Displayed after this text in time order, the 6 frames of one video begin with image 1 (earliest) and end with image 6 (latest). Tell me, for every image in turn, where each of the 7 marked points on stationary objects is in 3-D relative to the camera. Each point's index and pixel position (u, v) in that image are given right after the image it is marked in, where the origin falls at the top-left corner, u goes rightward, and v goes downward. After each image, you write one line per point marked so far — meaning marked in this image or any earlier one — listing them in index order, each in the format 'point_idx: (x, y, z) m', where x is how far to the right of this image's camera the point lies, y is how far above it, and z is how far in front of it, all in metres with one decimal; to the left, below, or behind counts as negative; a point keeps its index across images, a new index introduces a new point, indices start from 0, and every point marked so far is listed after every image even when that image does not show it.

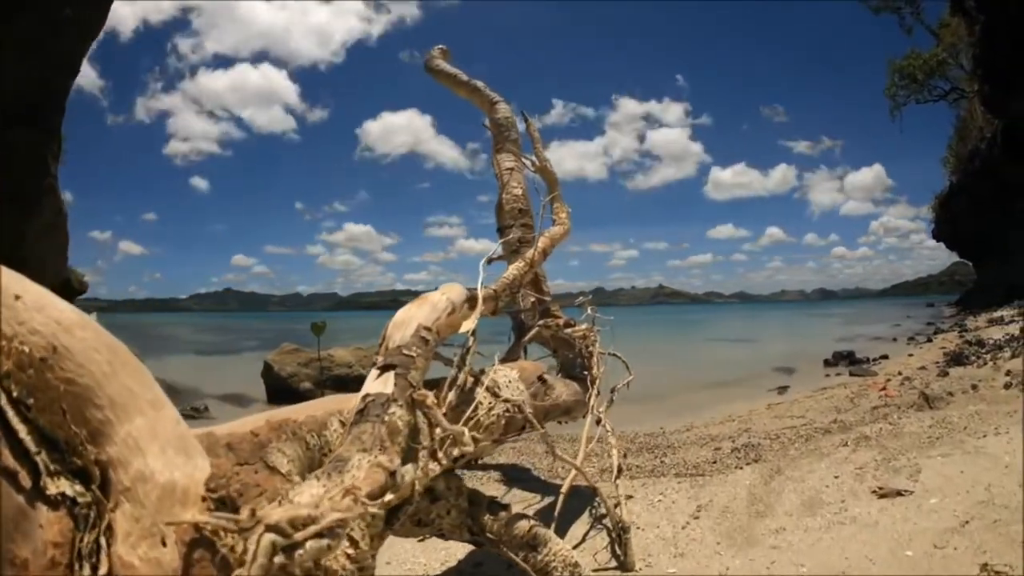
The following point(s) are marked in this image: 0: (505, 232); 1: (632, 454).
0: (-0.1, +0.6, +7.0) m
1: (+1.4, -1.9, +8.1) m
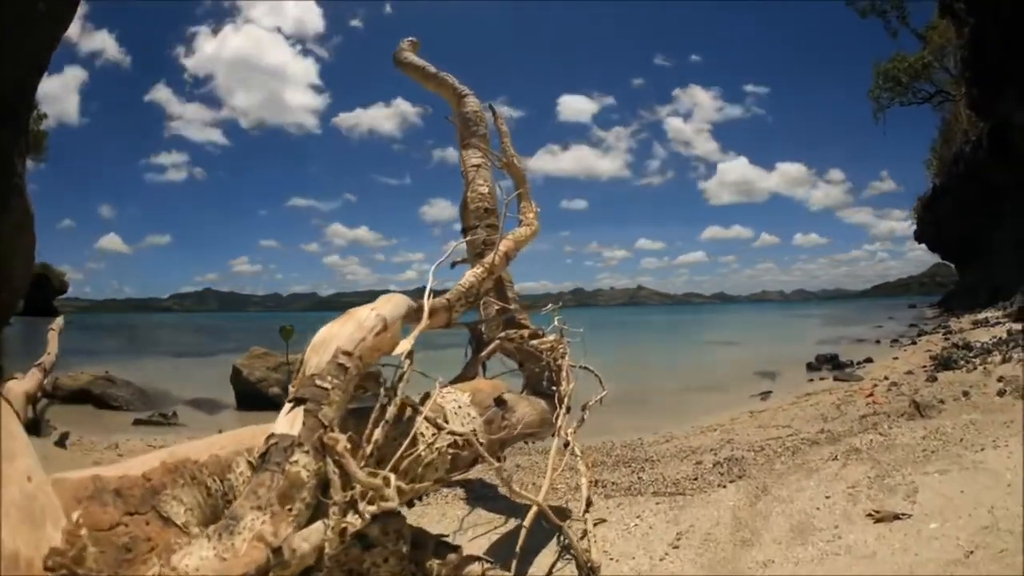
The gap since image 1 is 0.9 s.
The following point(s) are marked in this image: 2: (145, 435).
0: (-0.4, +0.5, +6.4) m
1: (+1.0, -2.0, +7.6) m
2: (-7.7, -3.1, +15.0) m
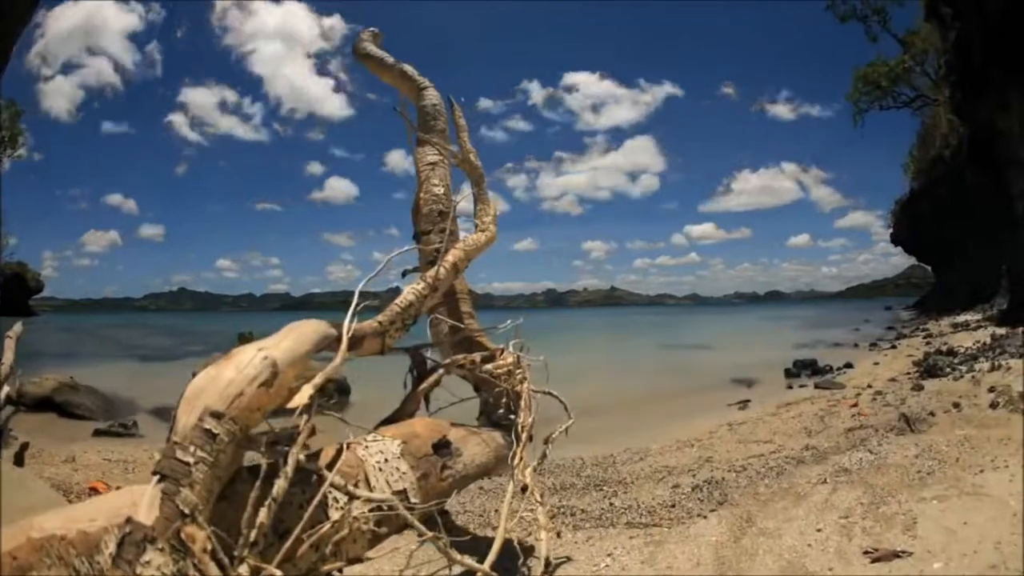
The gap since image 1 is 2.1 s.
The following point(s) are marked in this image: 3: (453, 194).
0: (-0.7, +0.4, +5.8) m
1: (+0.6, -2.1, +6.9) m
2: (-8.4, -3.2, +14.0) m
3: (-0.5, +0.8, +5.9) m
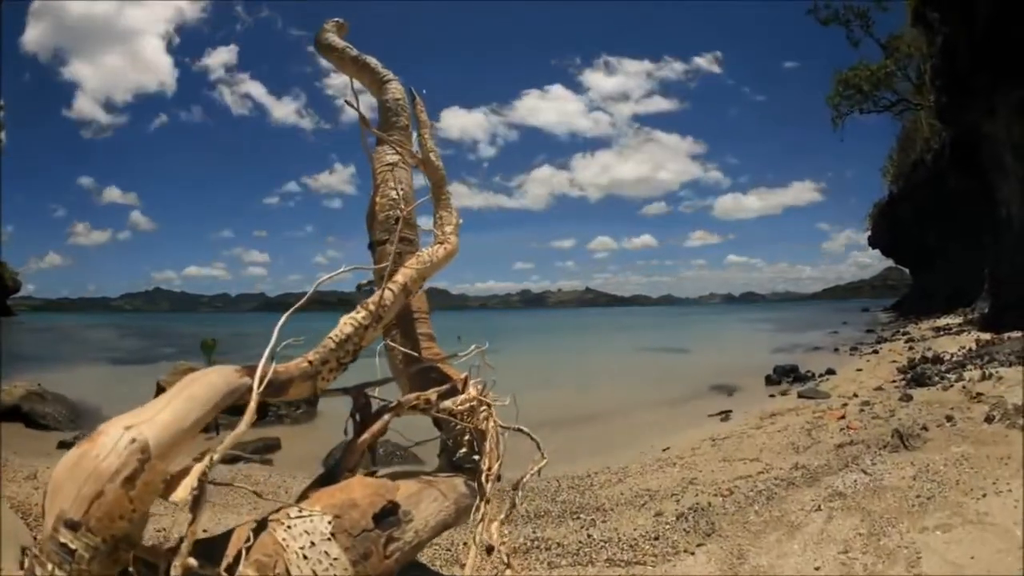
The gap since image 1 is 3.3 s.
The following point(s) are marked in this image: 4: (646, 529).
0: (-1.0, +0.3, +5.2) m
1: (+0.4, -2.2, +6.4) m
2: (-8.9, -3.4, +13.1) m
3: (-0.8, +0.7, +5.3) m
4: (+1.2, -2.1, +6.1) m
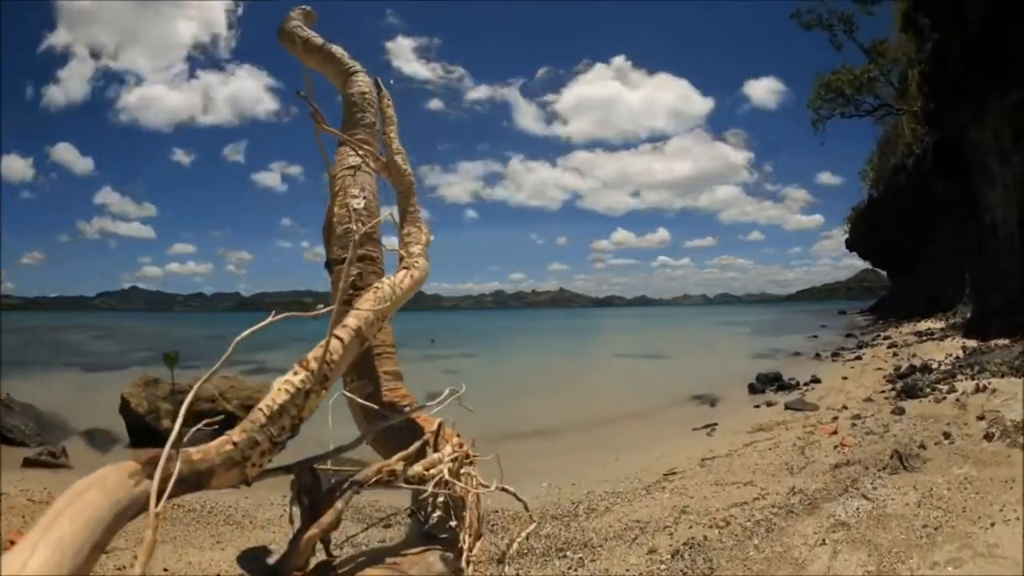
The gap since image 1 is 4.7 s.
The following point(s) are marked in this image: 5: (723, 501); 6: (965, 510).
0: (-1.1, +0.1, +4.6) m
1: (+0.2, -2.3, +5.9) m
2: (-9.3, -3.6, +12.3) m
3: (-0.9, +0.5, +4.7) m
4: (+1.0, -2.3, +5.6) m
5: (+2.1, -2.1, +6.9) m
6: (+3.6, -1.8, +5.6) m
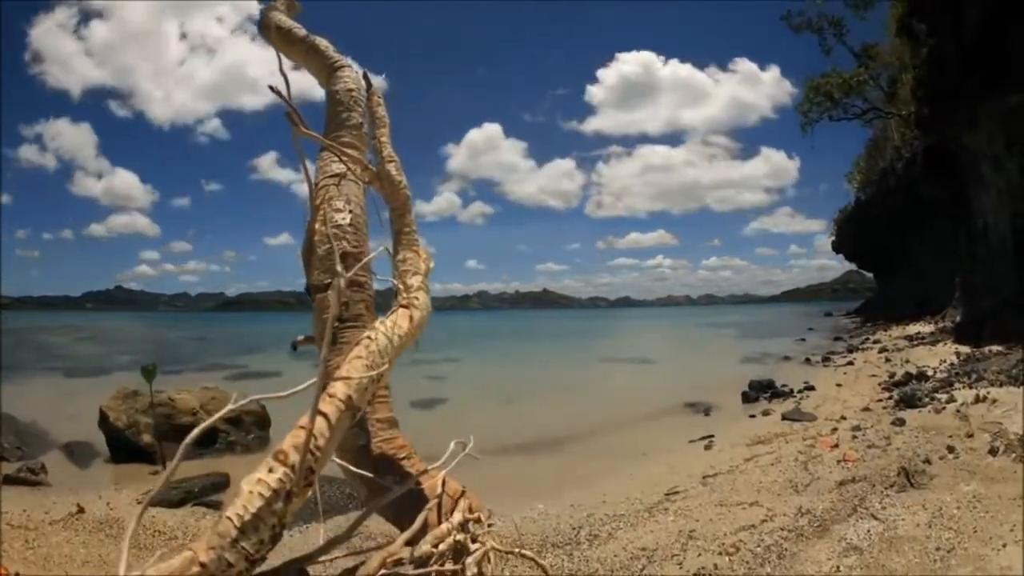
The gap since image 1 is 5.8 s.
0: (-1.1, -0.1, +4.4) m
1: (+0.3, -2.5, +5.7) m
2: (-9.4, -3.9, +11.8) m
3: (-0.9, +0.3, +4.5) m
4: (+1.1, -2.4, +5.4) m
5: (+2.1, -2.3, +6.8) m
6: (+3.7, -2.0, +5.5) m
